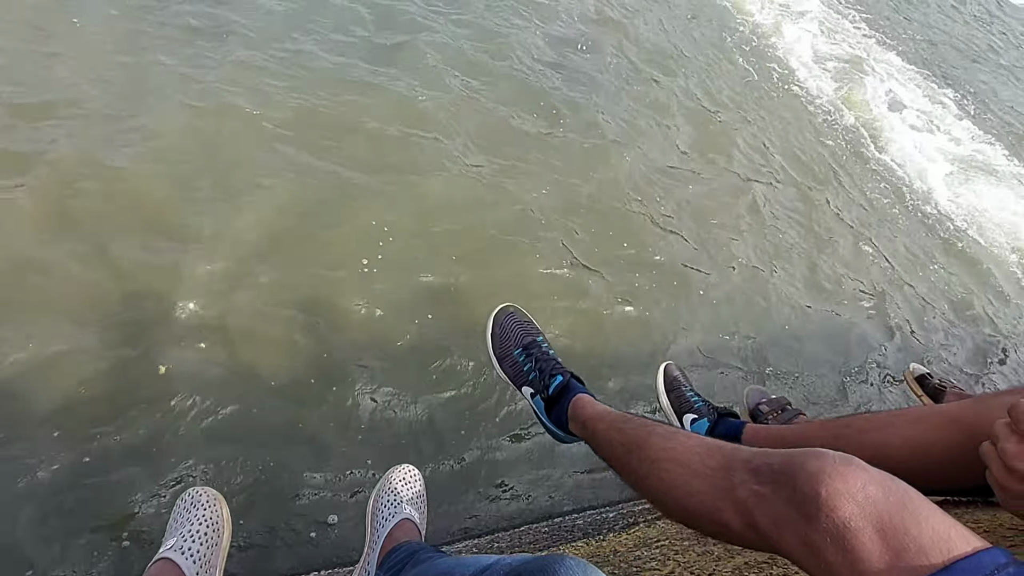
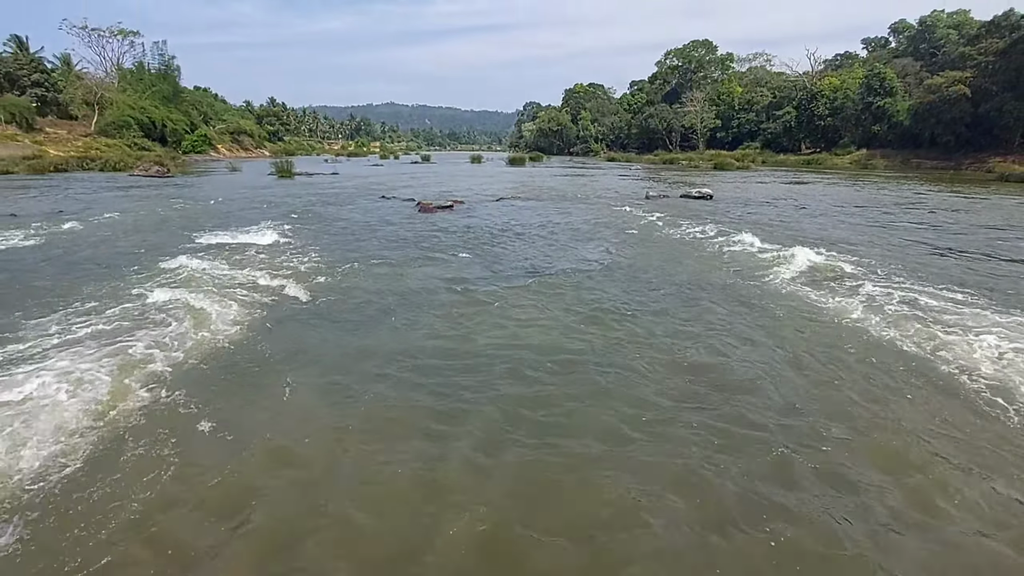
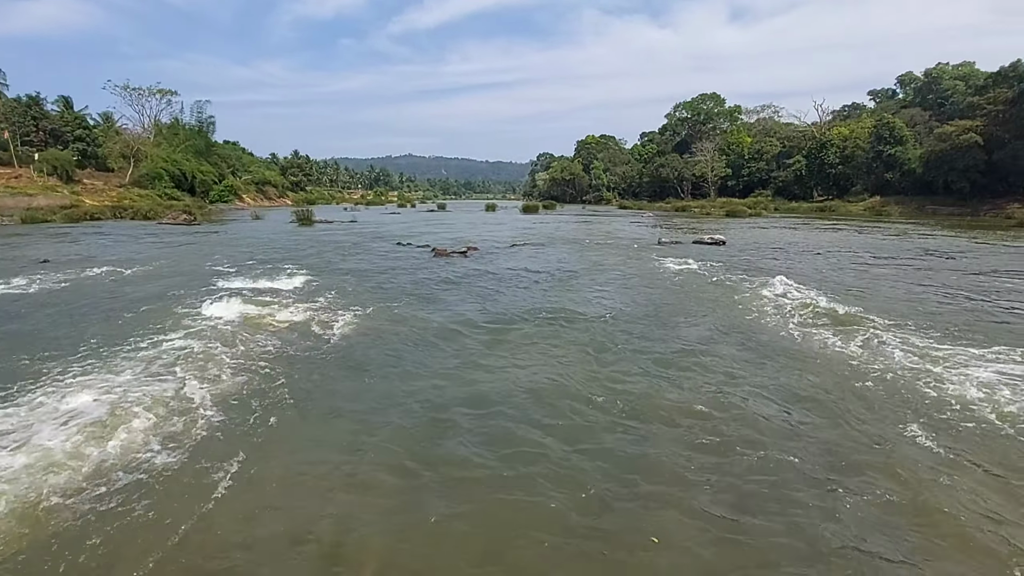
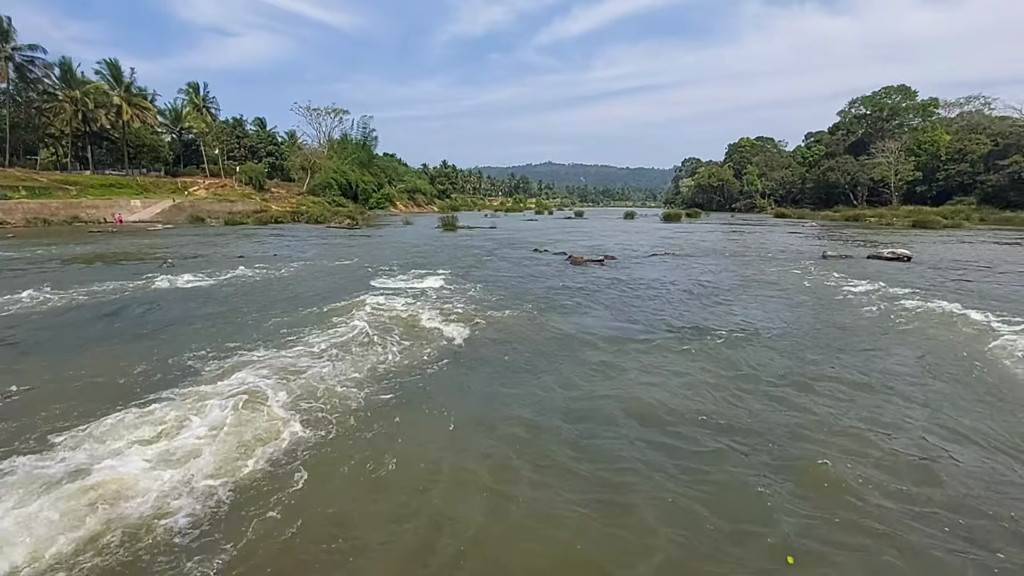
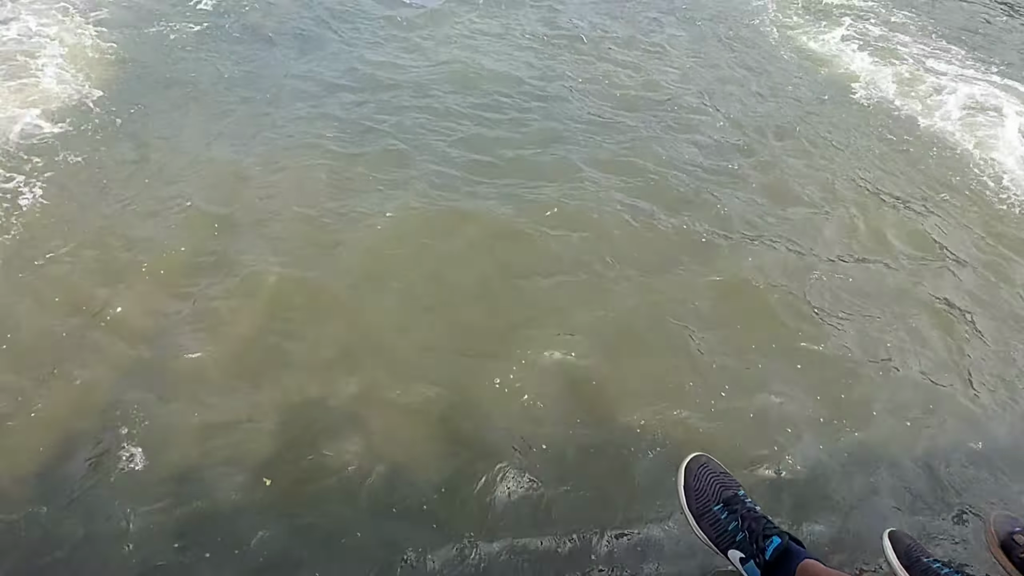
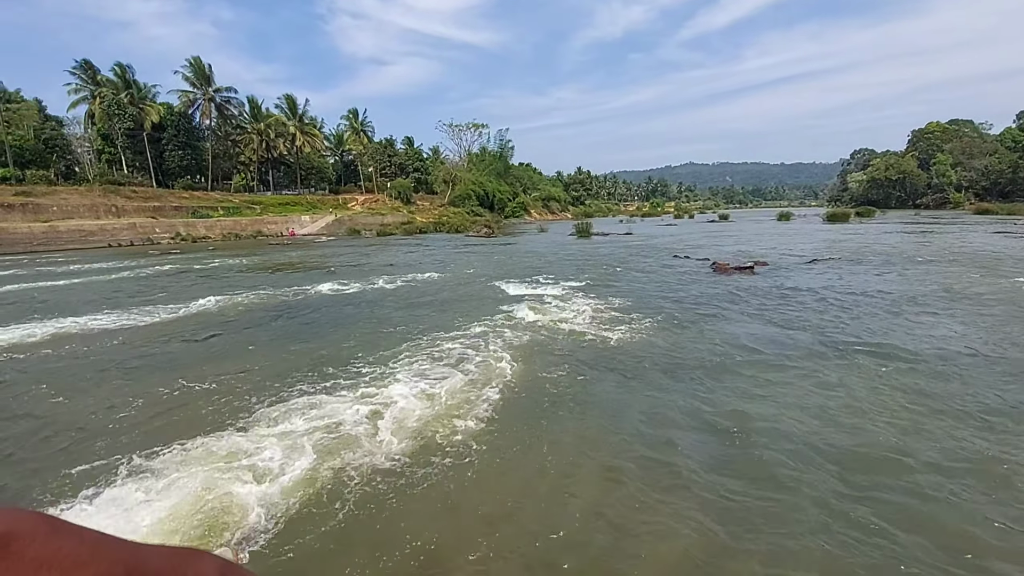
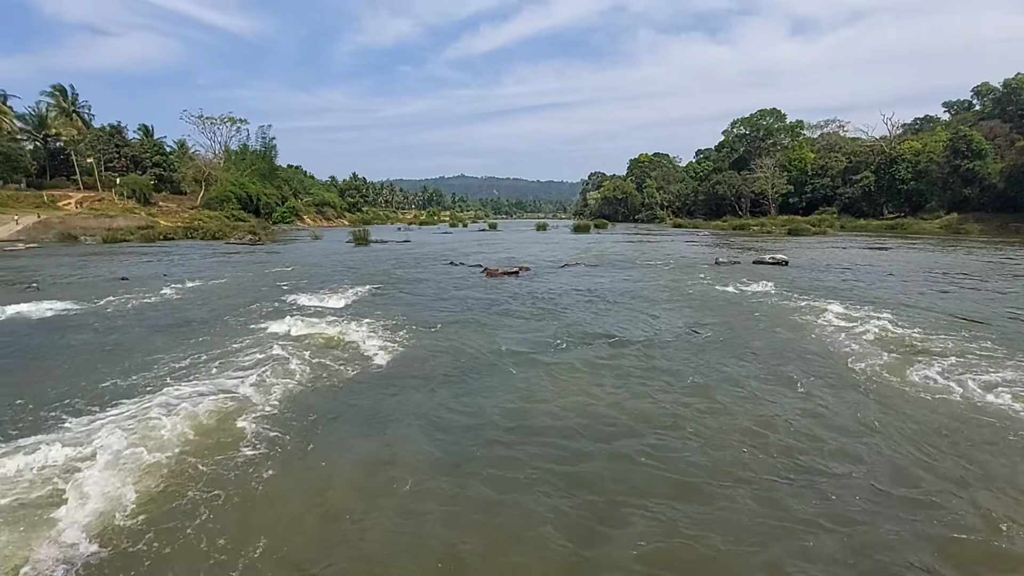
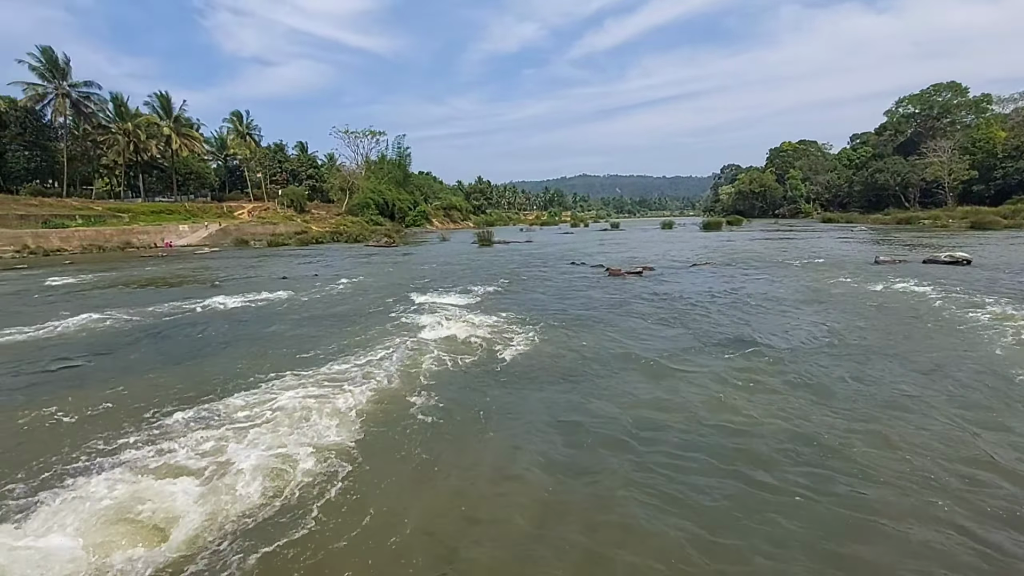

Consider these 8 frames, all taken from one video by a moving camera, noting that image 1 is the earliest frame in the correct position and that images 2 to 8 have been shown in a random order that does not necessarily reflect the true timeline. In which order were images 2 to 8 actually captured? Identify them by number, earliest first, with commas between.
5, 2, 7, 8, 6, 4, 3
